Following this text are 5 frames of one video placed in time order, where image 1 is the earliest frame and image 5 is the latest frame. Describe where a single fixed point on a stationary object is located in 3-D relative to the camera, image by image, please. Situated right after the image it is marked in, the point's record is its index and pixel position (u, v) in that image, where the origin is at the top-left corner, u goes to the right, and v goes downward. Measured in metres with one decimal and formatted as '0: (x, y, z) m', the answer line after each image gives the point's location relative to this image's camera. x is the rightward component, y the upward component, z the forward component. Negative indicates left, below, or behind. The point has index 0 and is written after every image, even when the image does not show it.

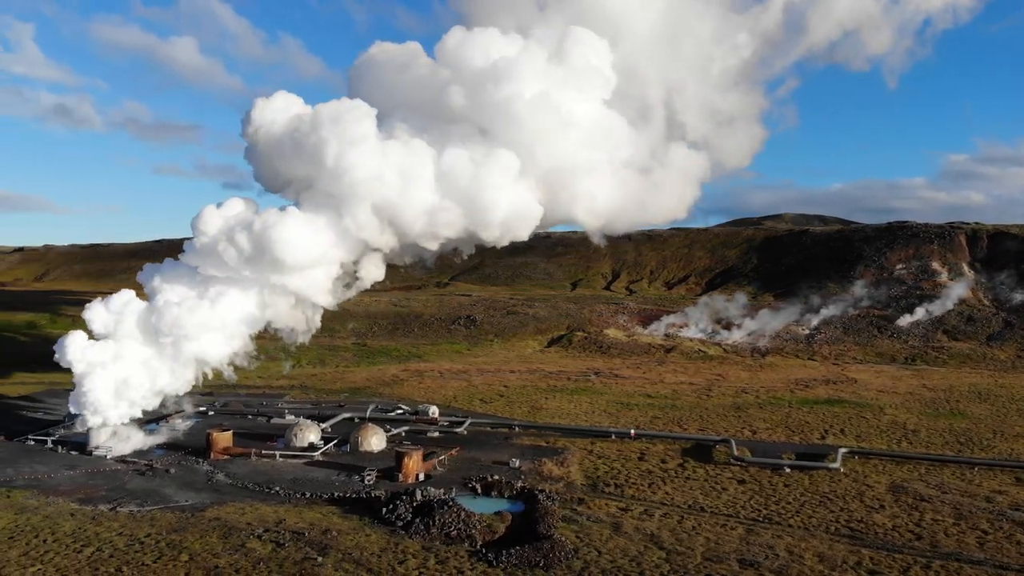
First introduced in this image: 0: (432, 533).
0: (-2.3, -7.2, +19.5) m
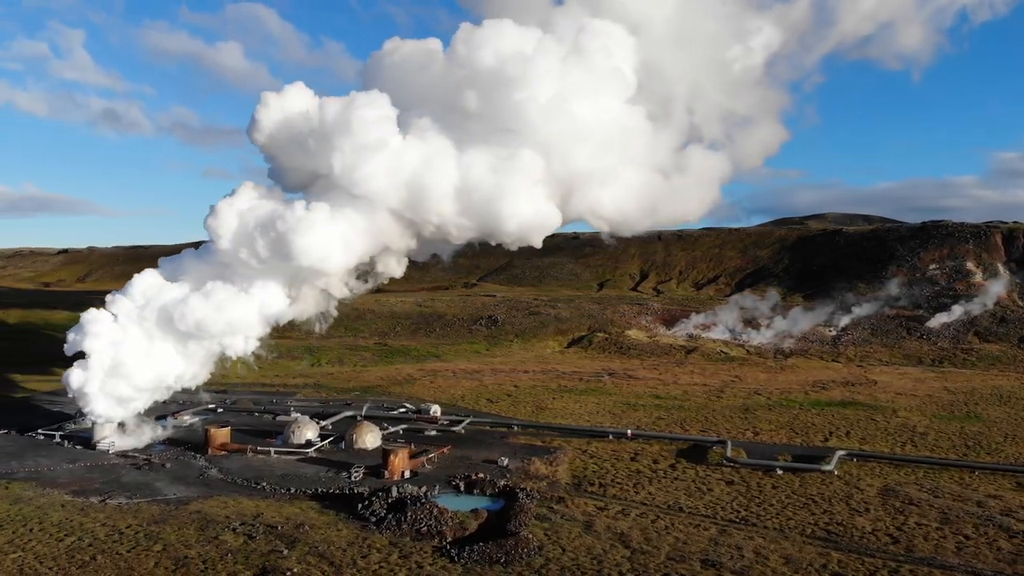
0: (-3.2, -7.2, +19.8) m
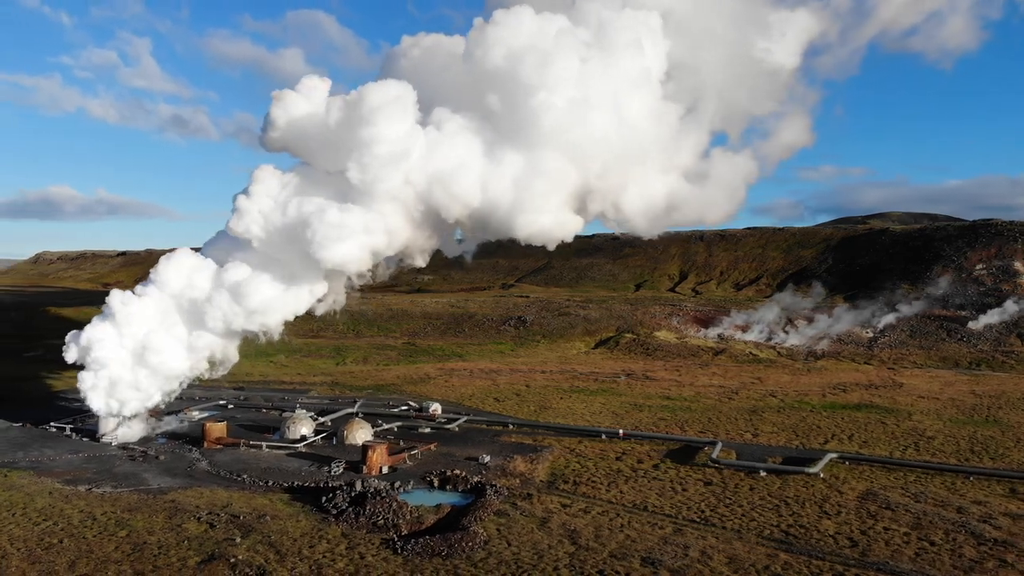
0: (-4.7, -7.2, +20.3) m
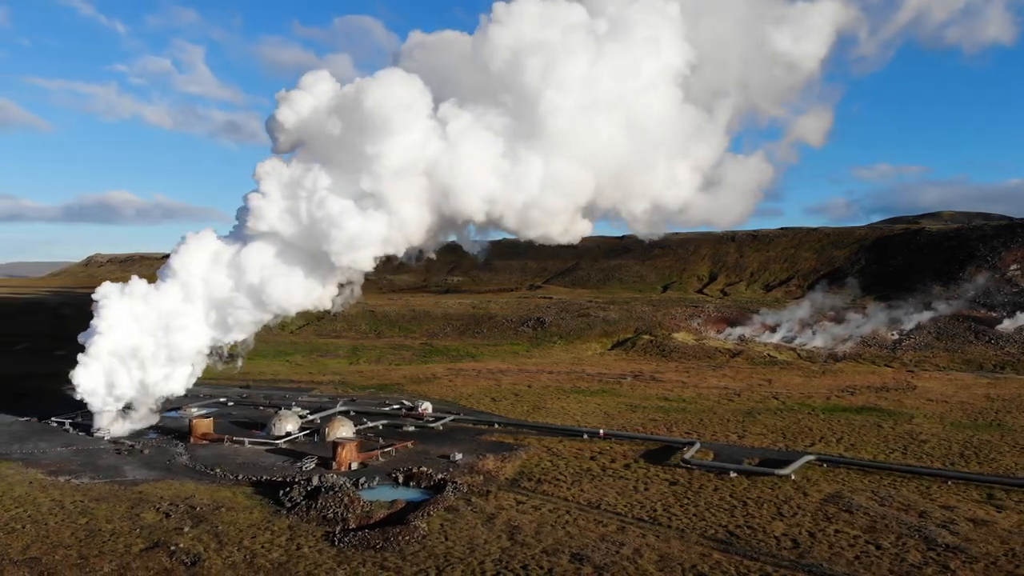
0: (-6.4, -7.1, +20.9) m
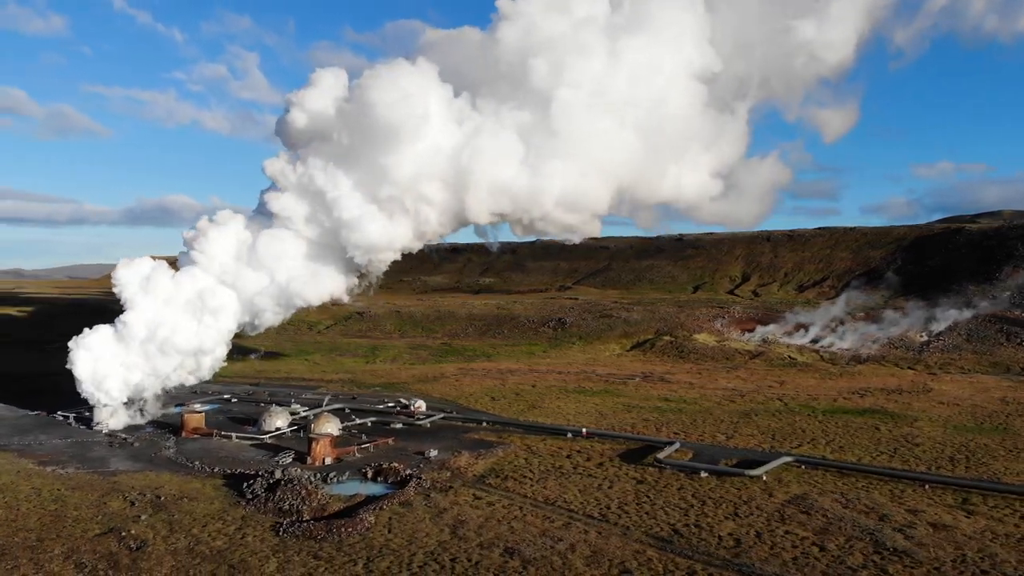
0: (-8.0, -7.1, +21.6) m
